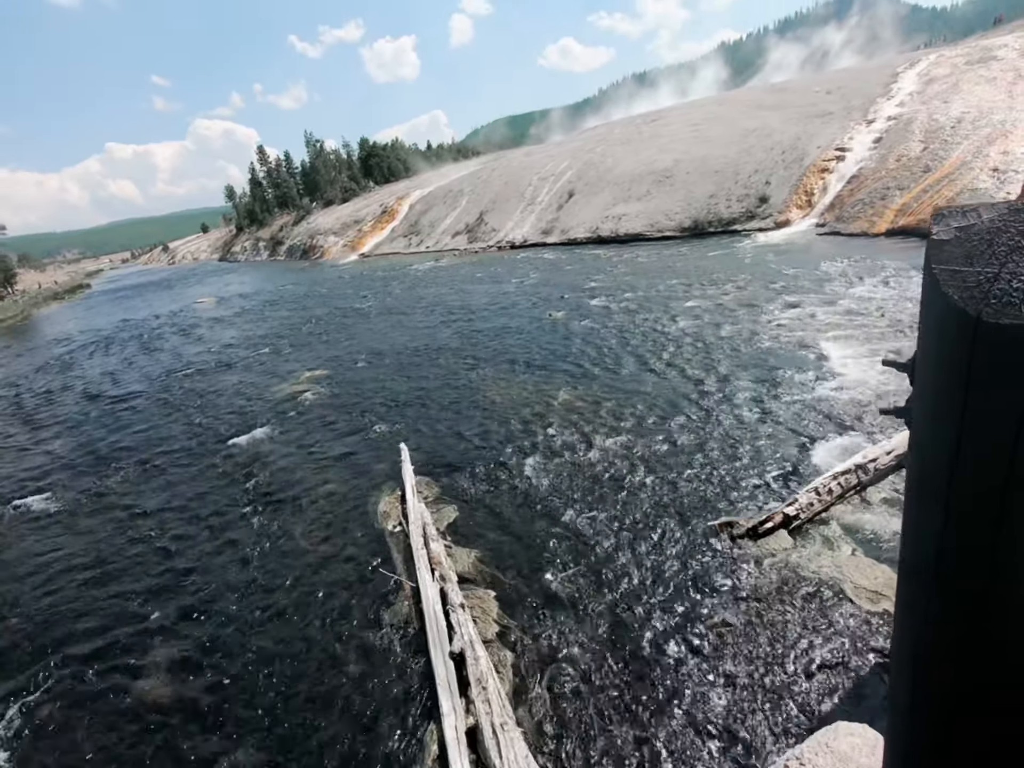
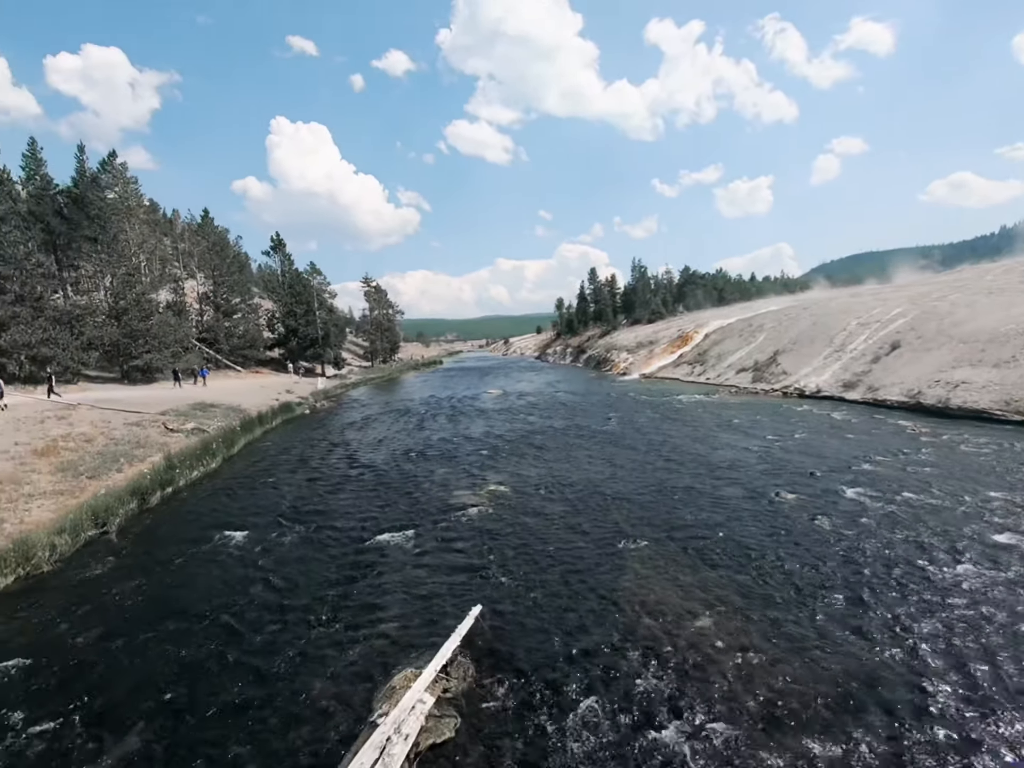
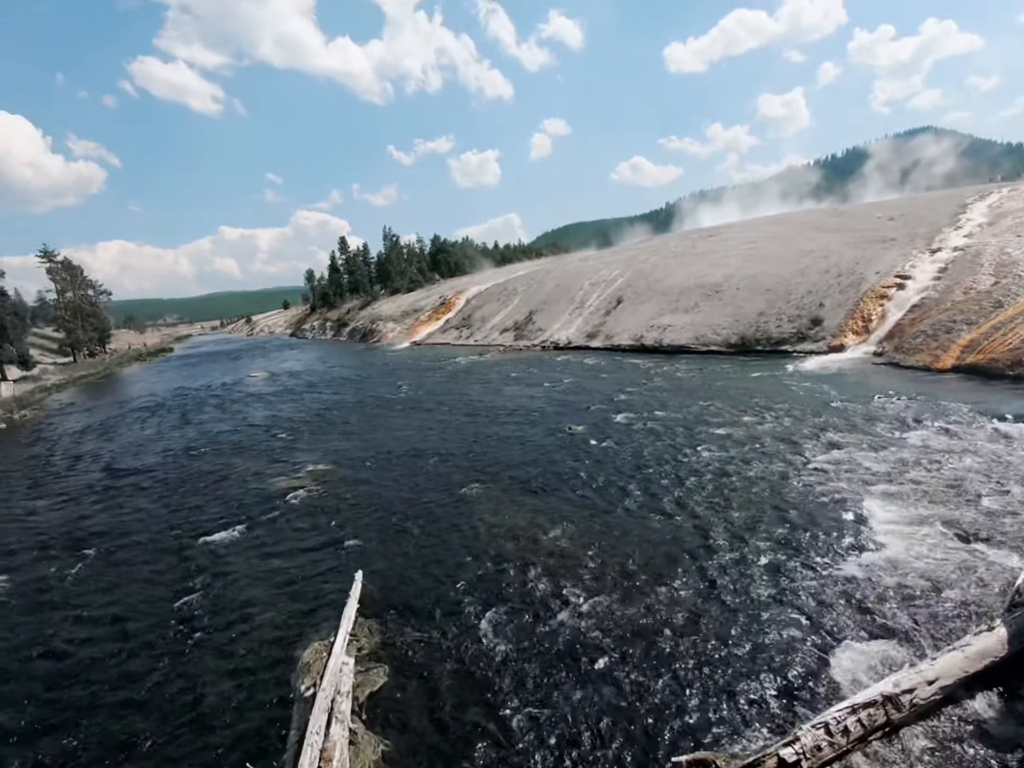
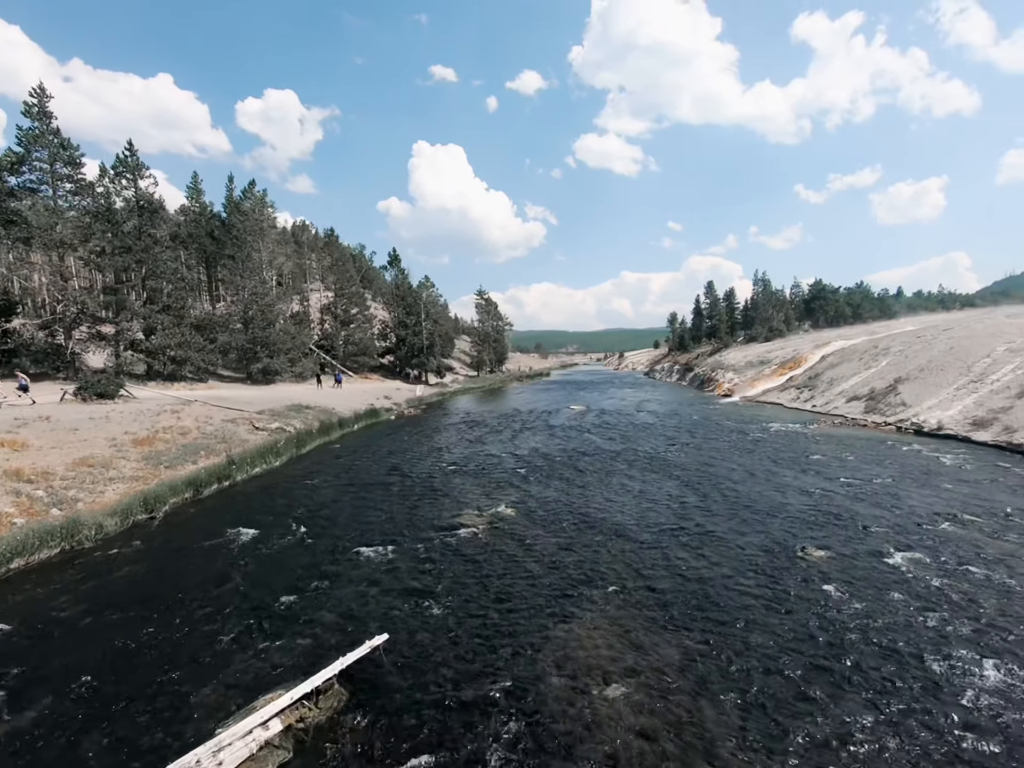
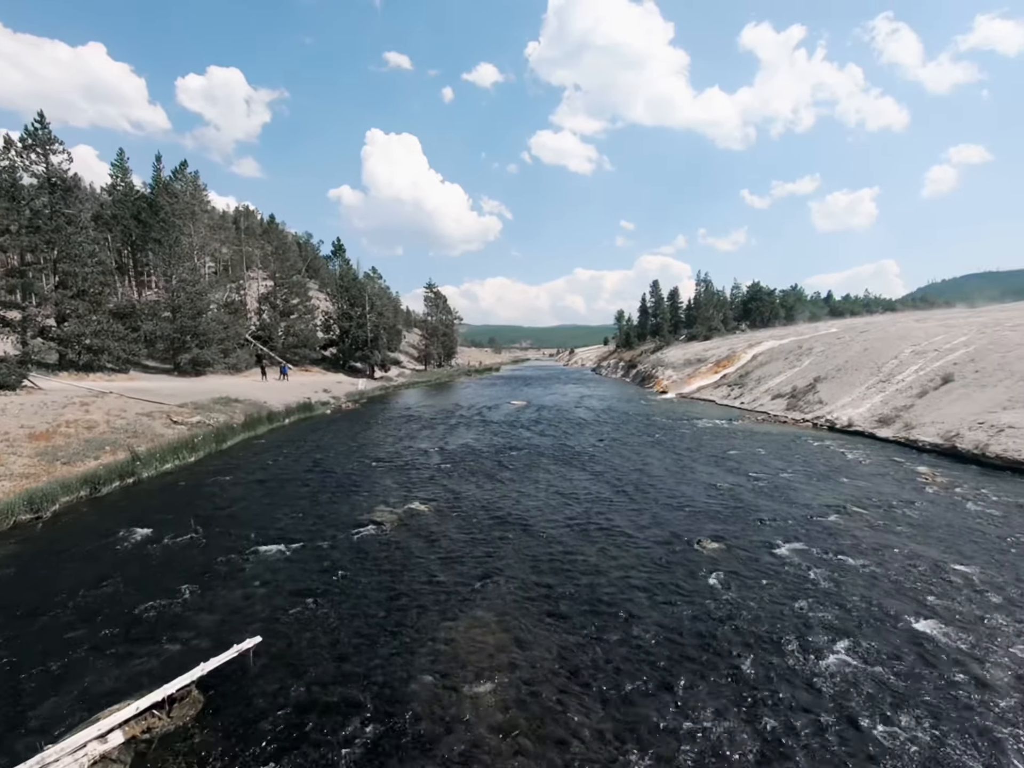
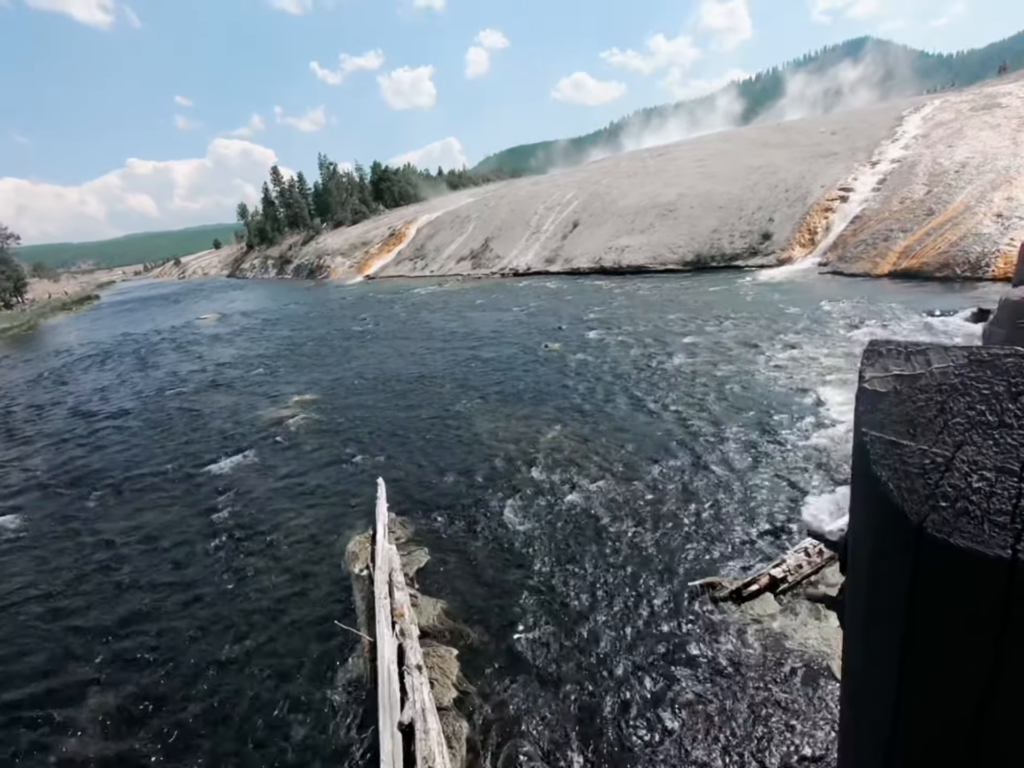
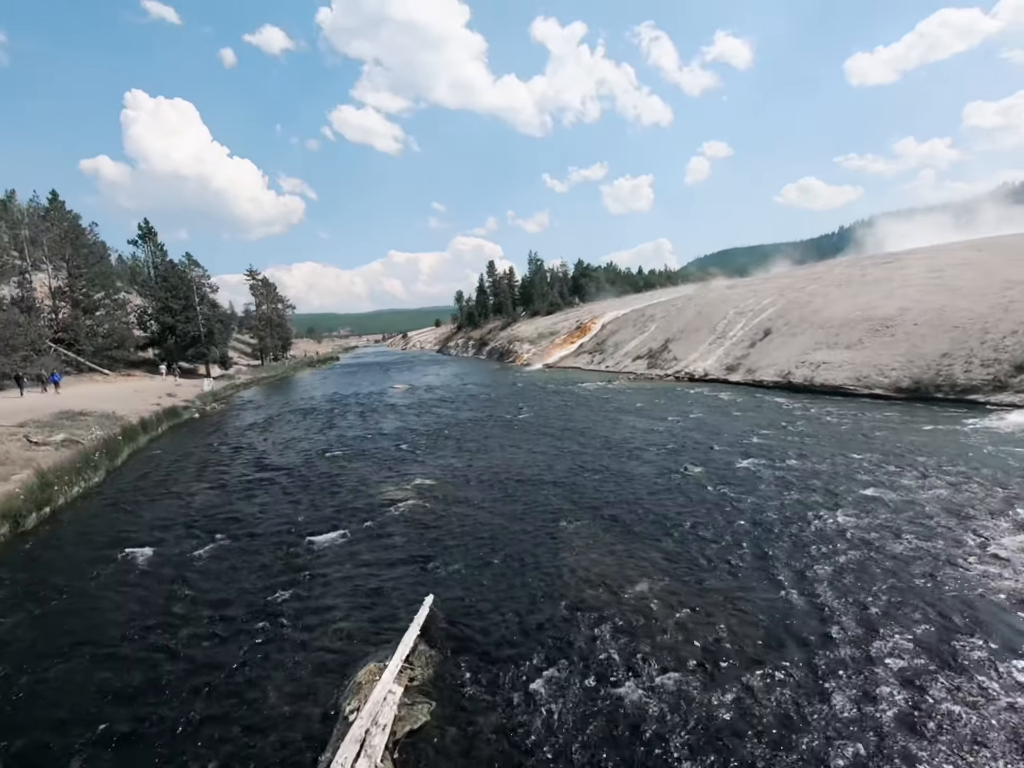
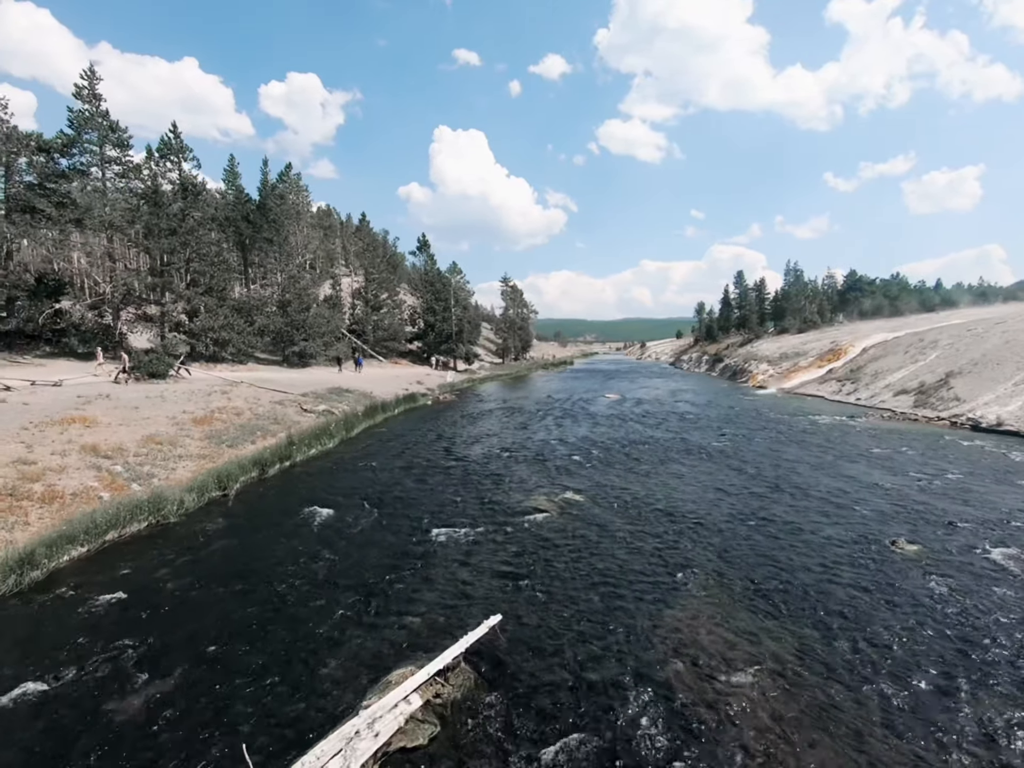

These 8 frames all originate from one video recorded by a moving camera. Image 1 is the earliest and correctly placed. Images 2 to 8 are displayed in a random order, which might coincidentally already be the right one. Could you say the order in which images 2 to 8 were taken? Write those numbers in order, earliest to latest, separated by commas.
6, 3, 7, 2, 8, 4, 5
